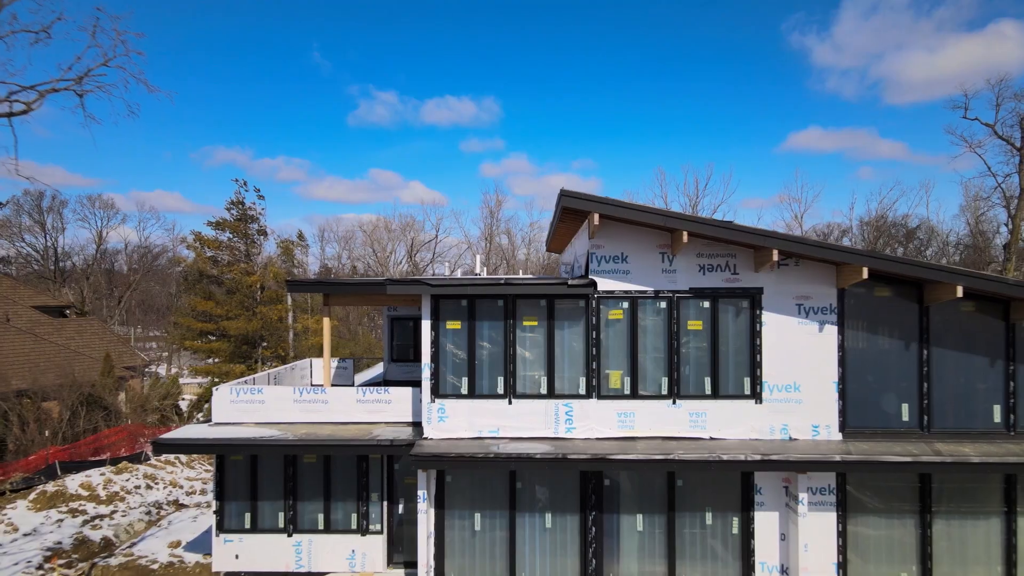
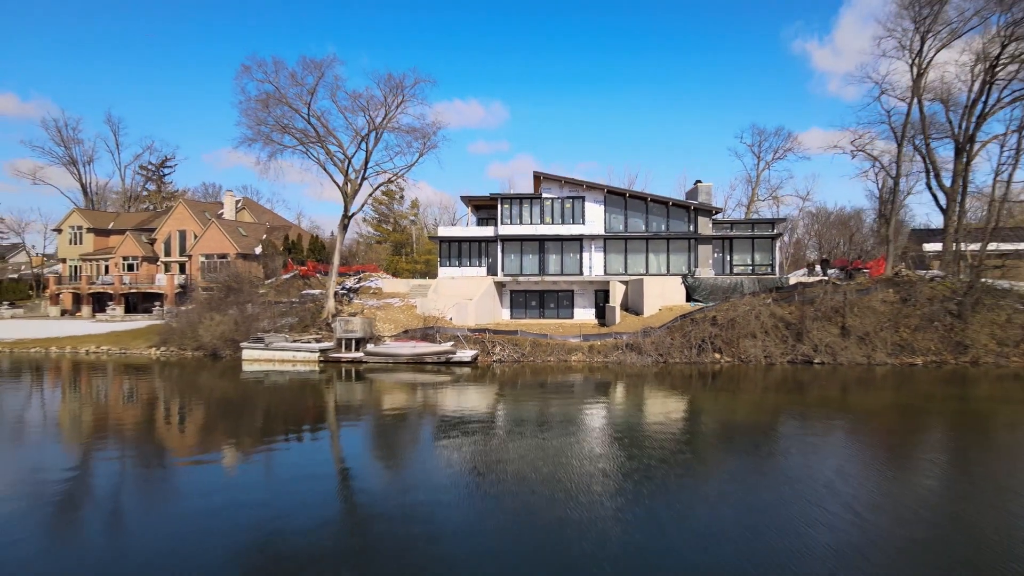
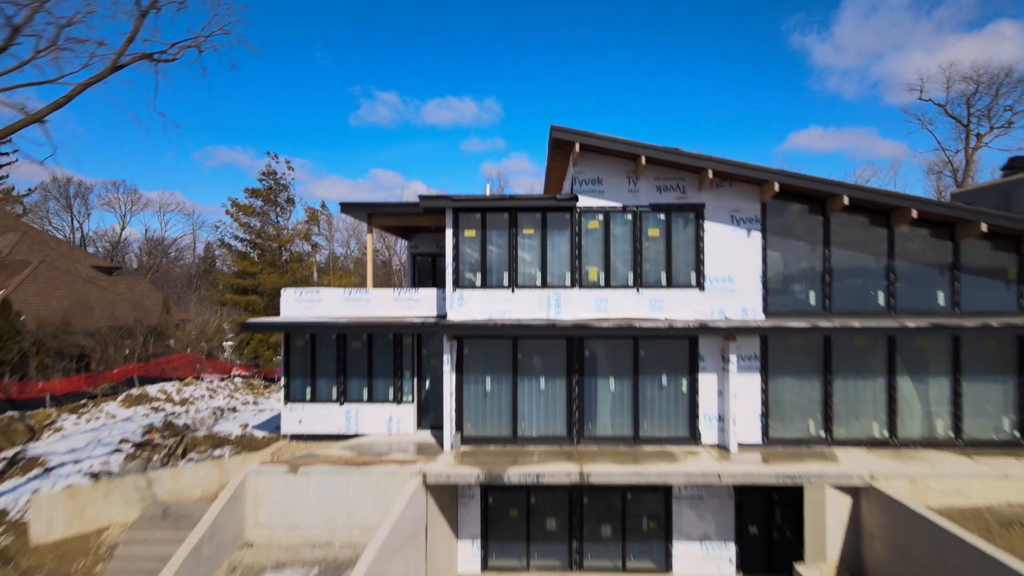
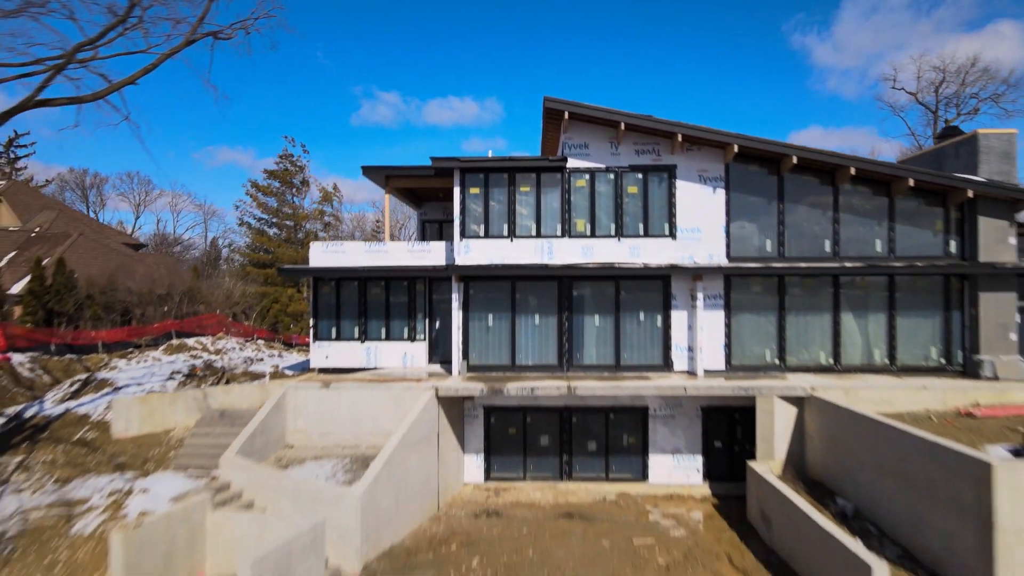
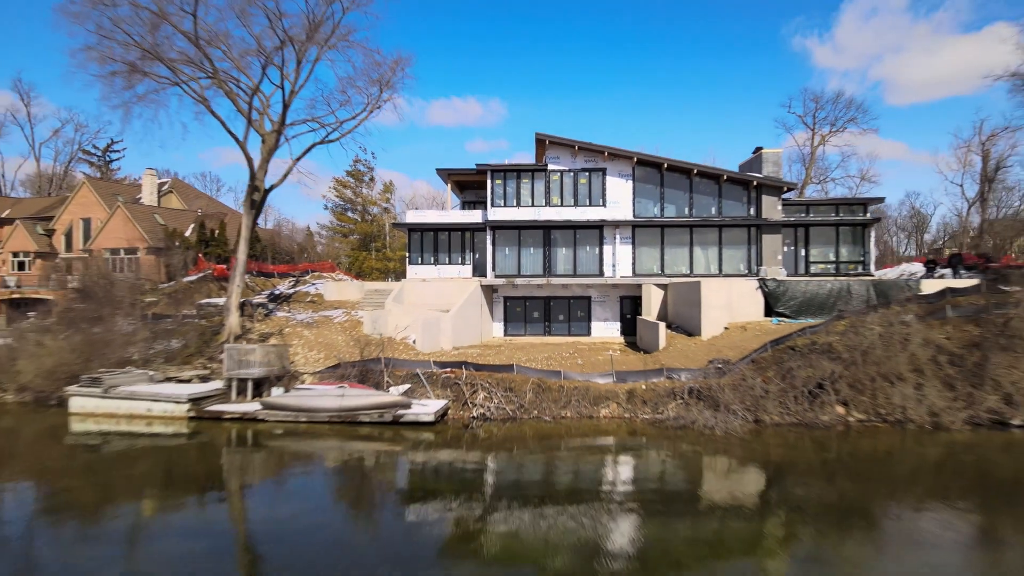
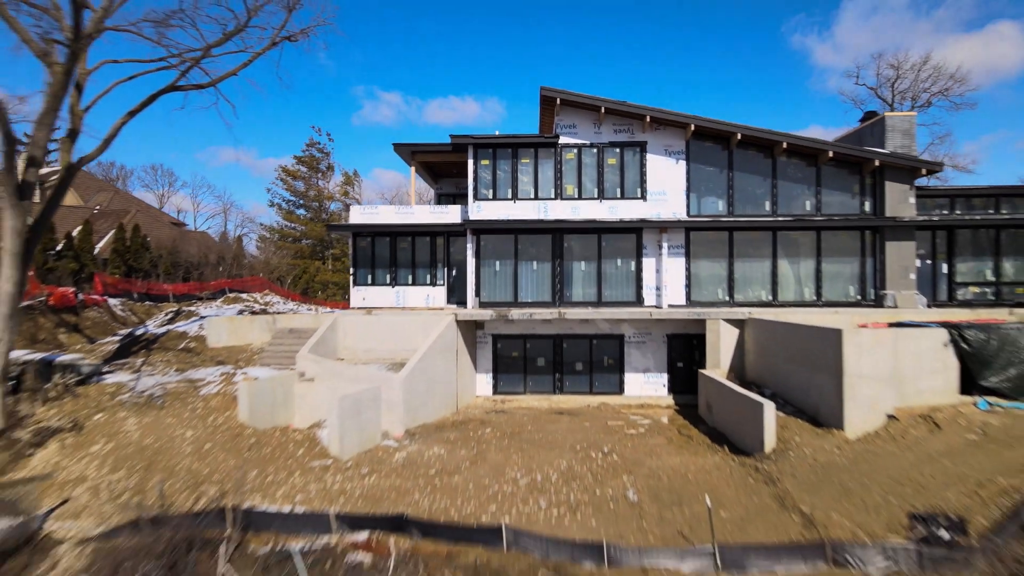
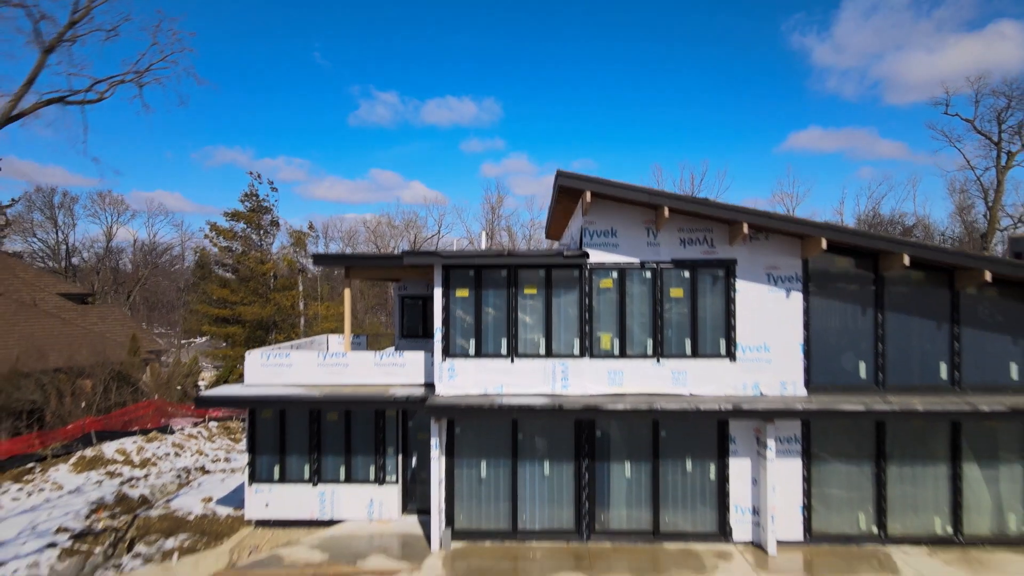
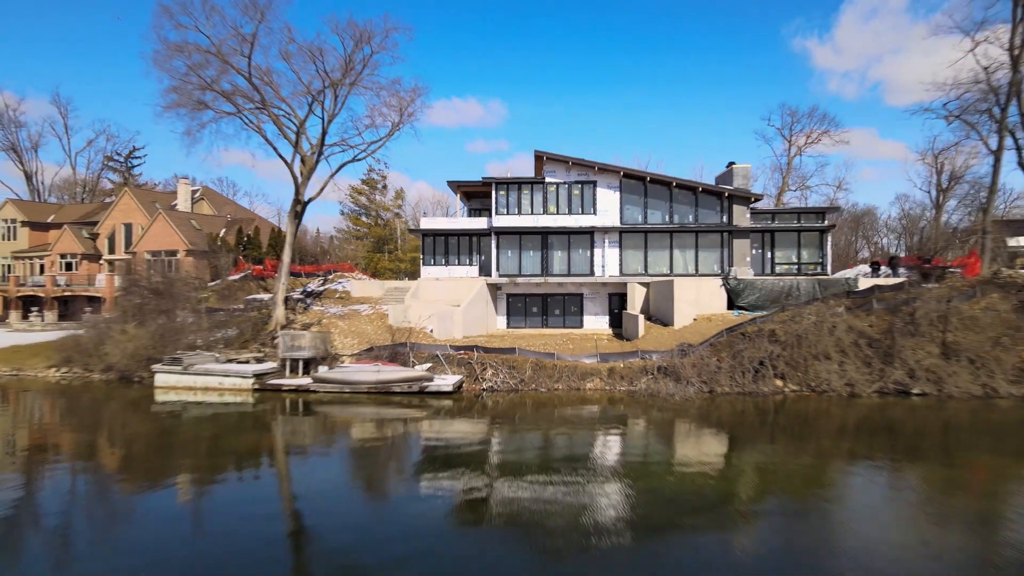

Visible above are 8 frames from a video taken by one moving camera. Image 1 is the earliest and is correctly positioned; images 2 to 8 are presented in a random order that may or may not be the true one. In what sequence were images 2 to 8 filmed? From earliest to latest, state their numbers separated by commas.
7, 3, 4, 6, 5, 8, 2
